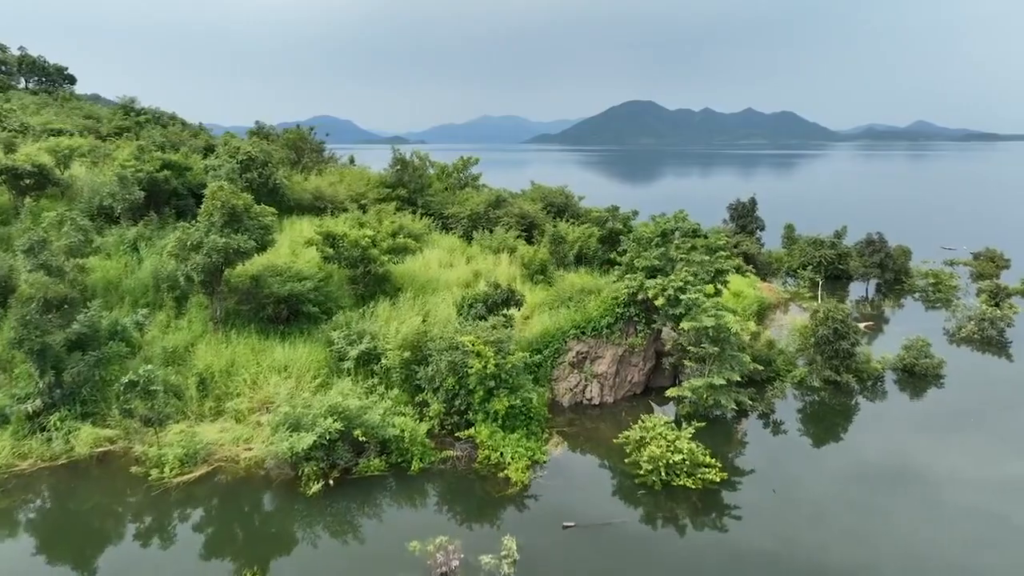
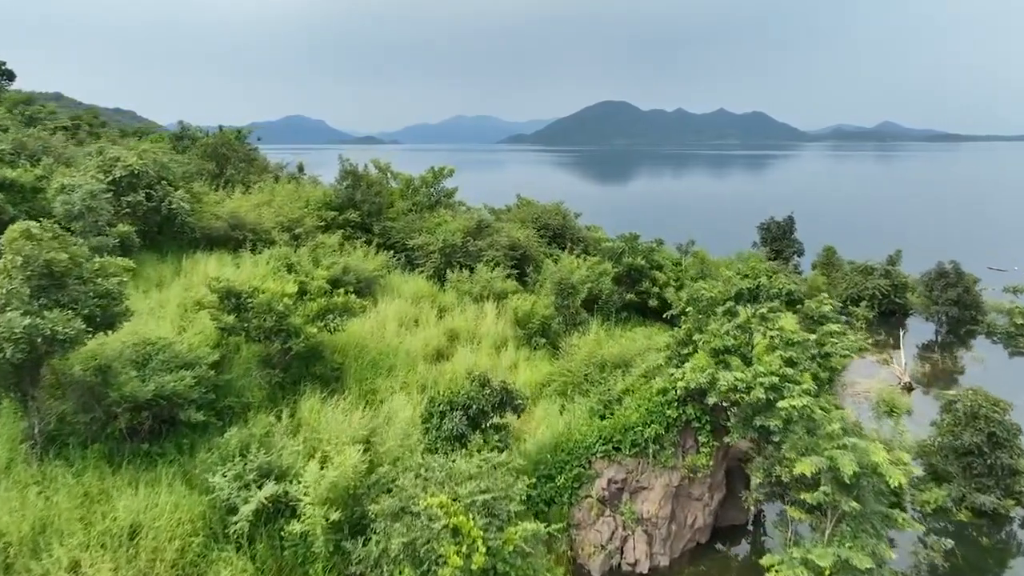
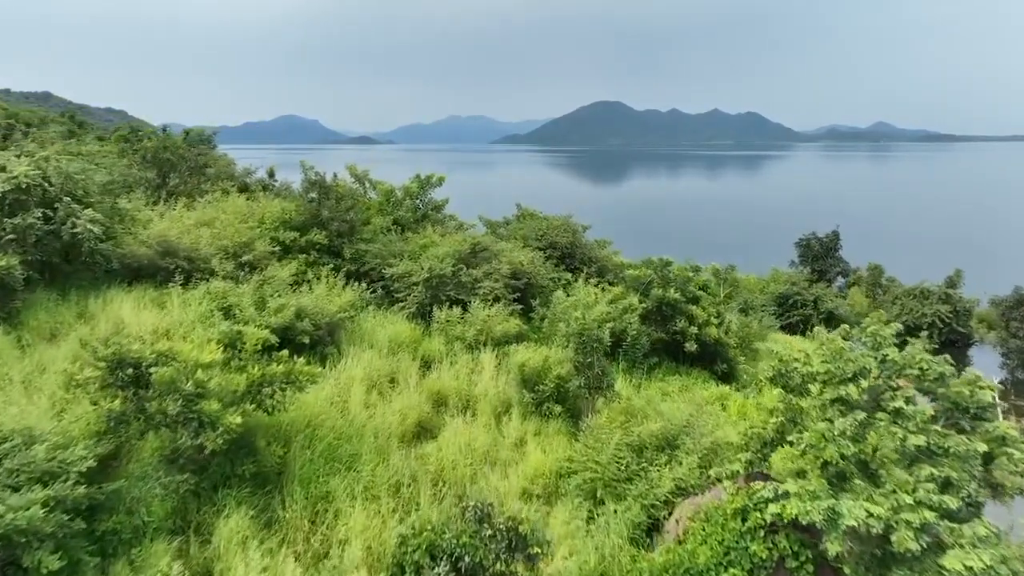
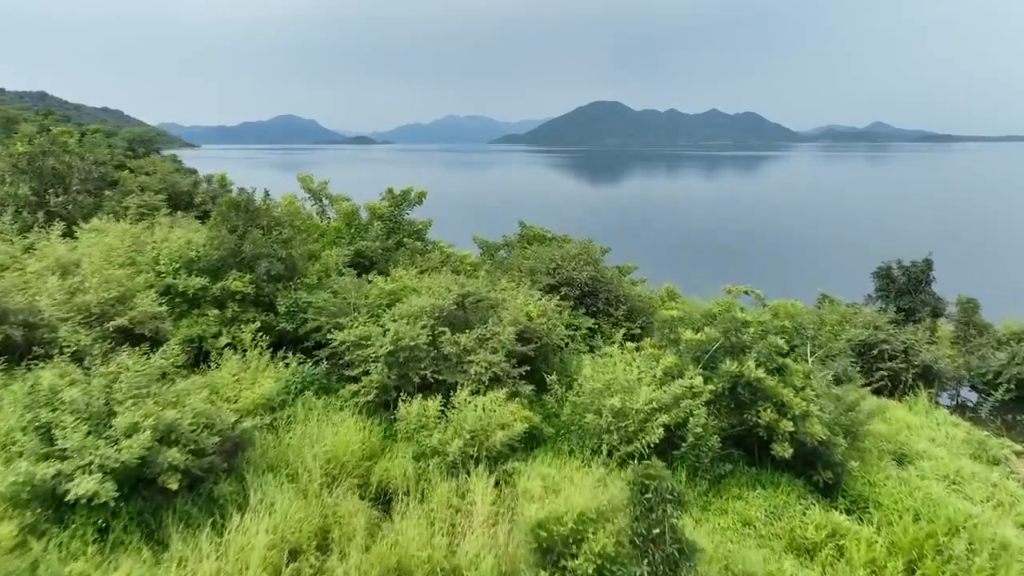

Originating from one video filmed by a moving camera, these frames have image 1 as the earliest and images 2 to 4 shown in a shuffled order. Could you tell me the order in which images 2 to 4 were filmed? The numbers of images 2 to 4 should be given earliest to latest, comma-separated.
2, 3, 4
